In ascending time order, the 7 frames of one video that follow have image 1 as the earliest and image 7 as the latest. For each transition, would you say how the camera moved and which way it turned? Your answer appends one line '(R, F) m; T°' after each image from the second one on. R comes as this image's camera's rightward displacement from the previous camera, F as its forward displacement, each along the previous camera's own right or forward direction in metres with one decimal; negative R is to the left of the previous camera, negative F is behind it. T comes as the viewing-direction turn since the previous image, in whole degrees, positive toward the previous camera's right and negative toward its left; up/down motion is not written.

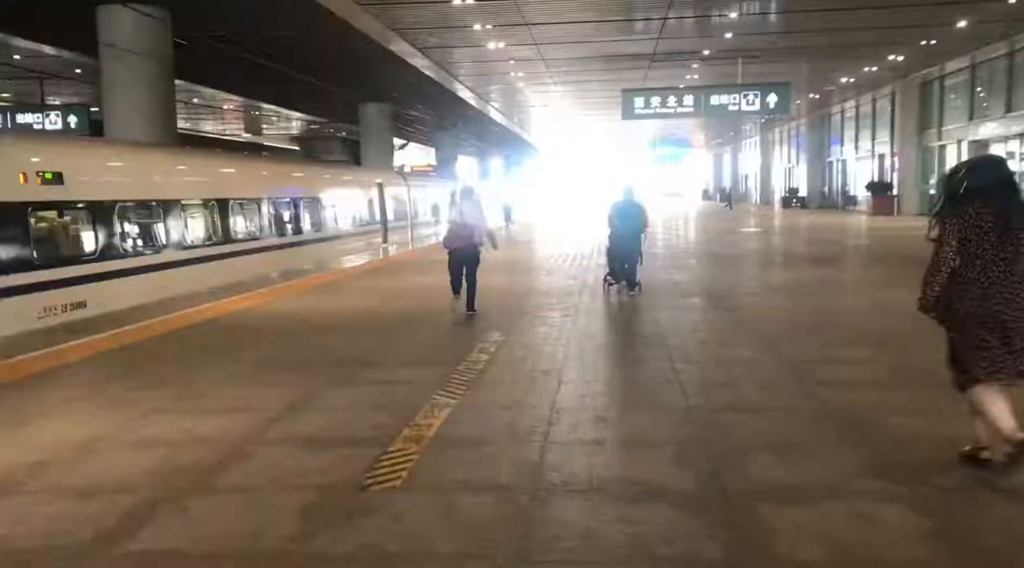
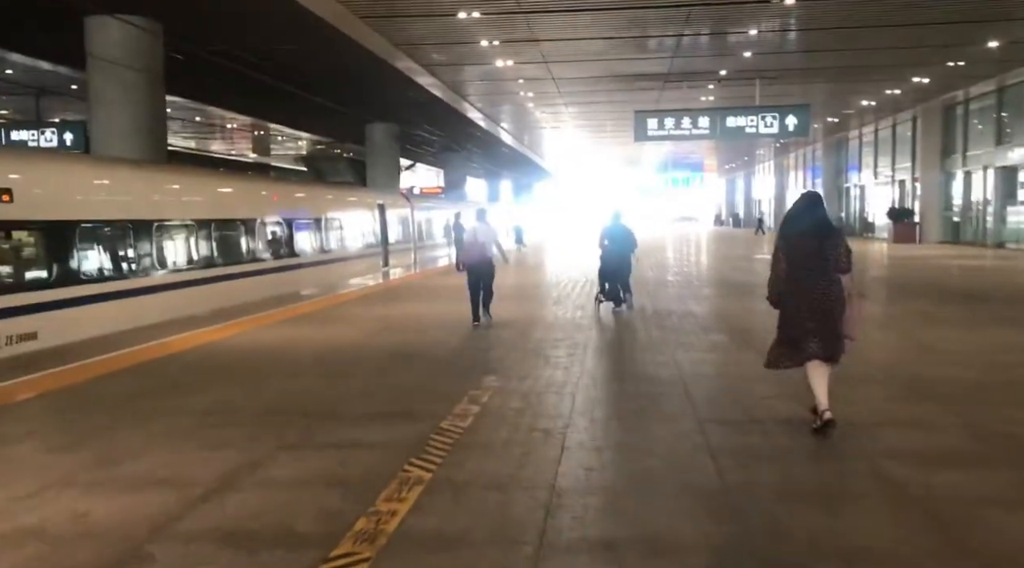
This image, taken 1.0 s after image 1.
(+0.1, +1.0) m; -1°
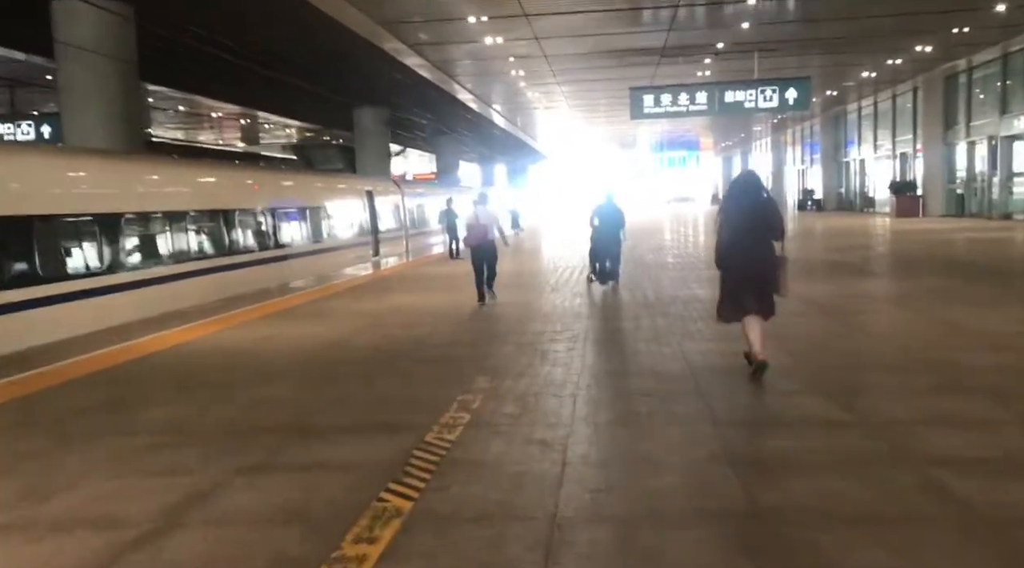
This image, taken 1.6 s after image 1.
(+0.1, +0.7) m; 0°
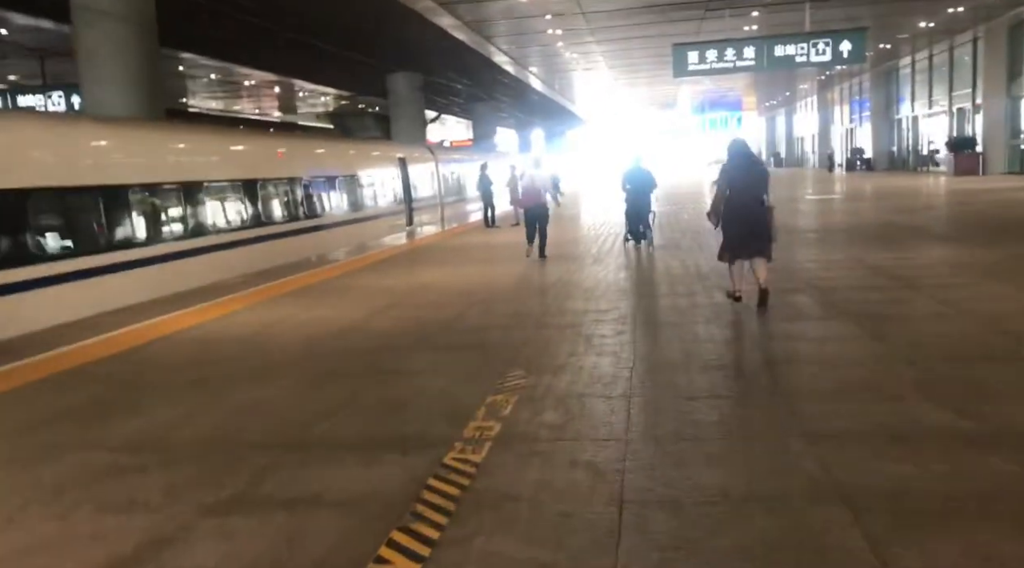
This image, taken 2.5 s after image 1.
(0.0, +0.9) m; -3°
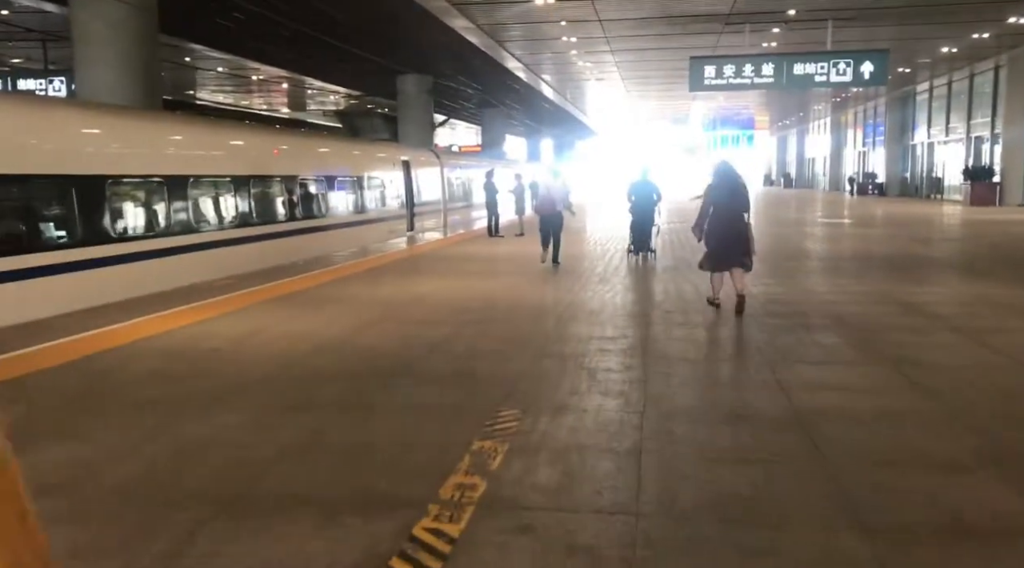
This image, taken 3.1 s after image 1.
(0.0, +0.7) m; 0°
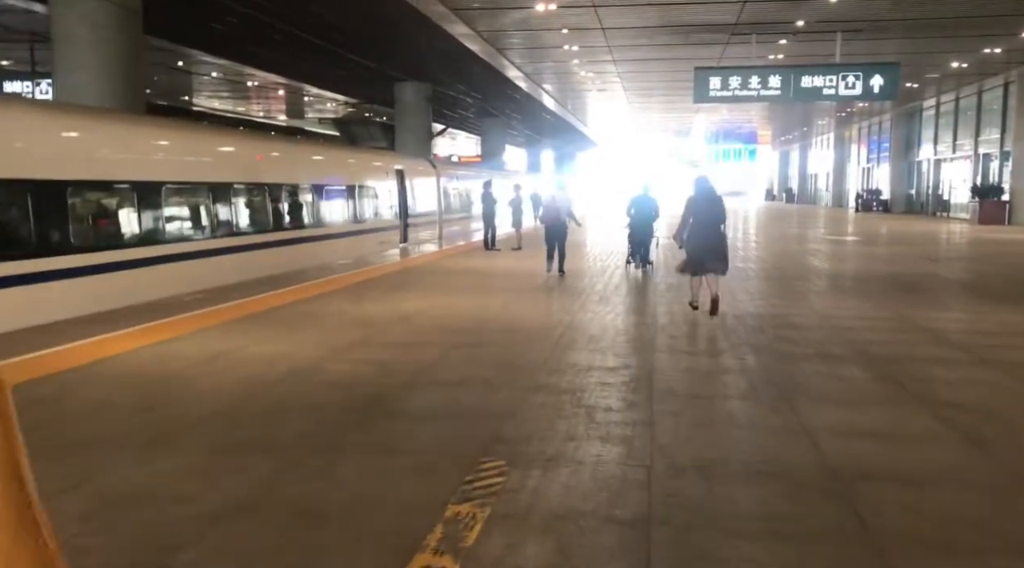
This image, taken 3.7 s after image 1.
(+0.1, +0.7) m; 0°
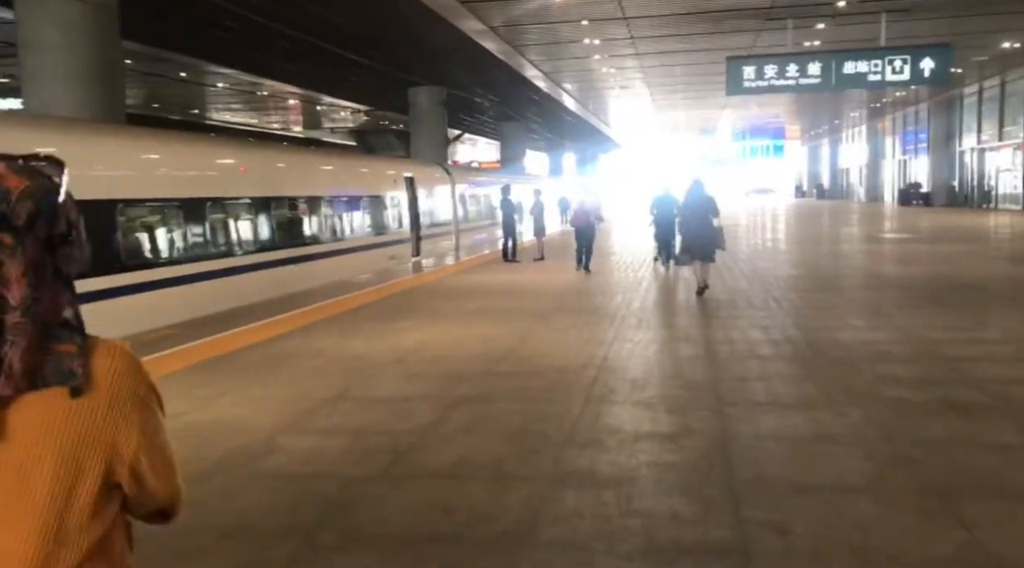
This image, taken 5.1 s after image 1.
(+0.1, +1.6) m; -2°
